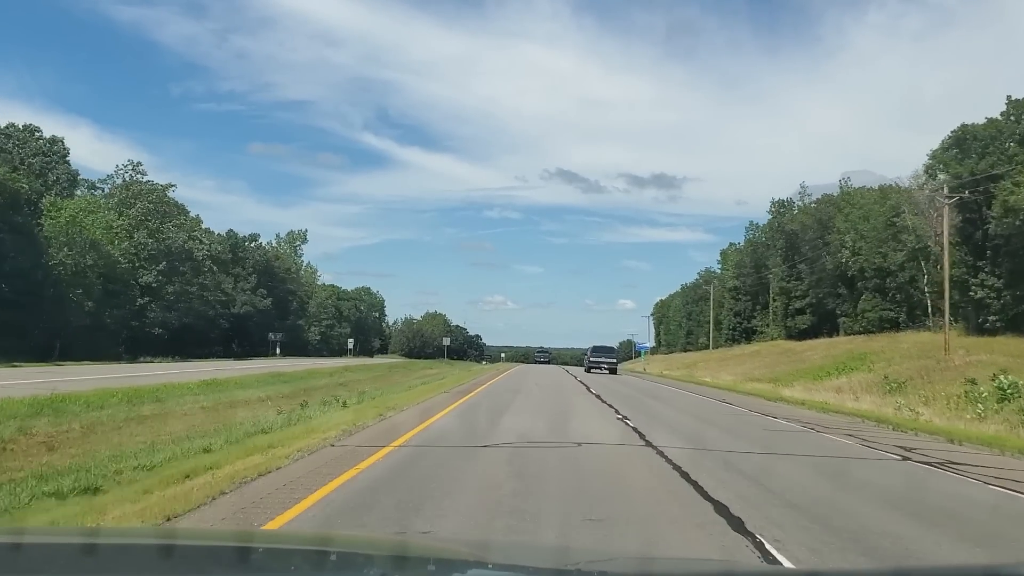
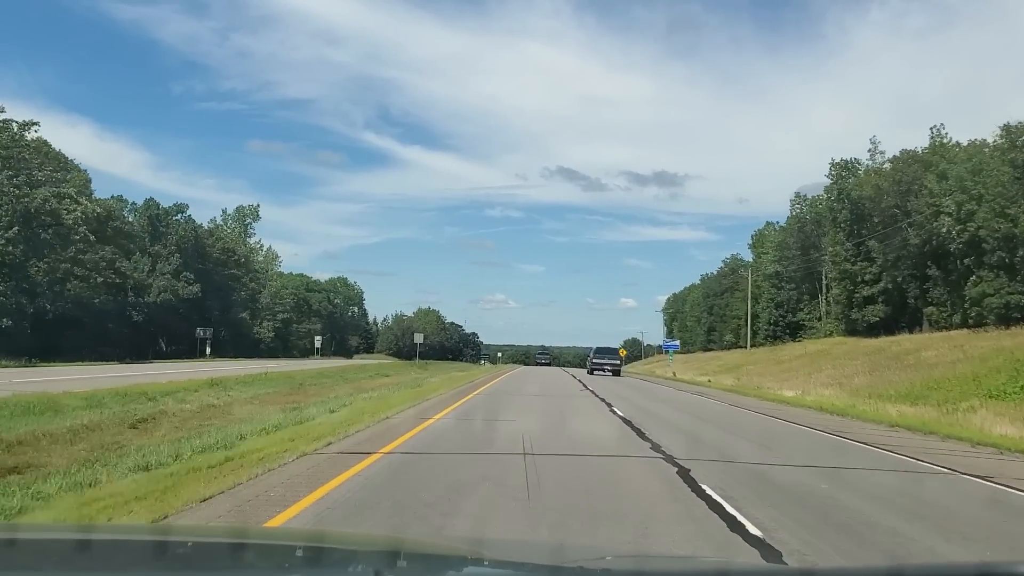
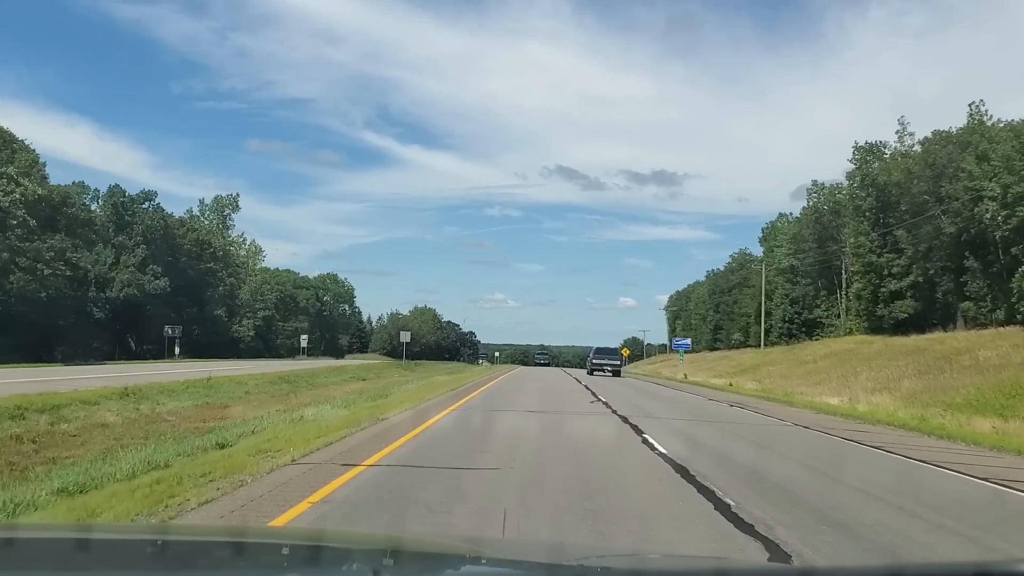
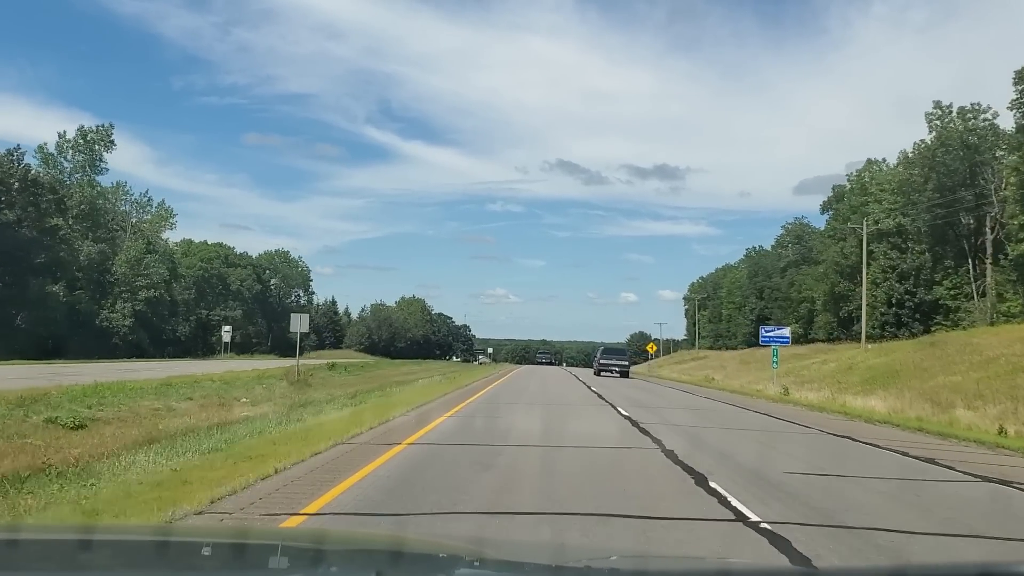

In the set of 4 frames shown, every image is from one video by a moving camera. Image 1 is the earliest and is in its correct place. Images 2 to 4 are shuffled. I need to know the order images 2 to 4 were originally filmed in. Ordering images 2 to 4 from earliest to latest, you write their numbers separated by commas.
2, 3, 4
